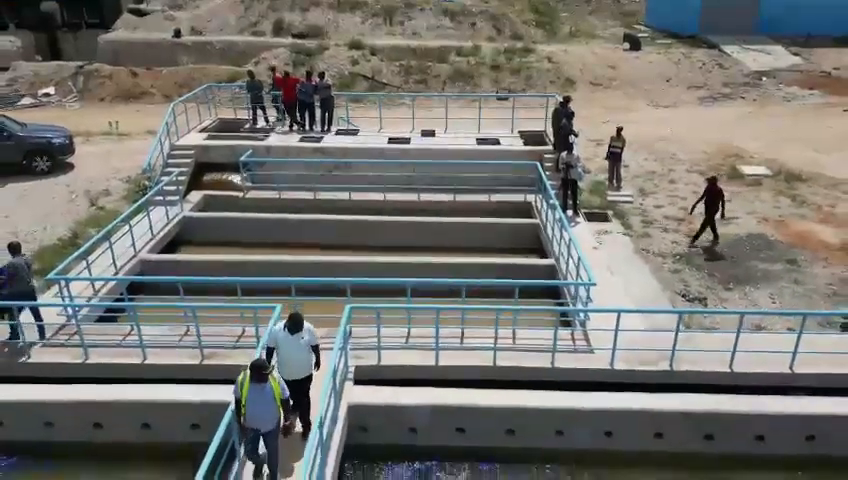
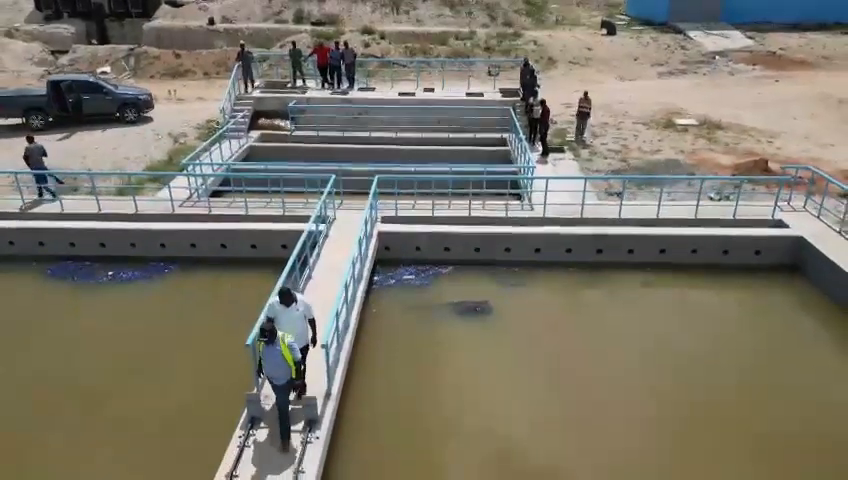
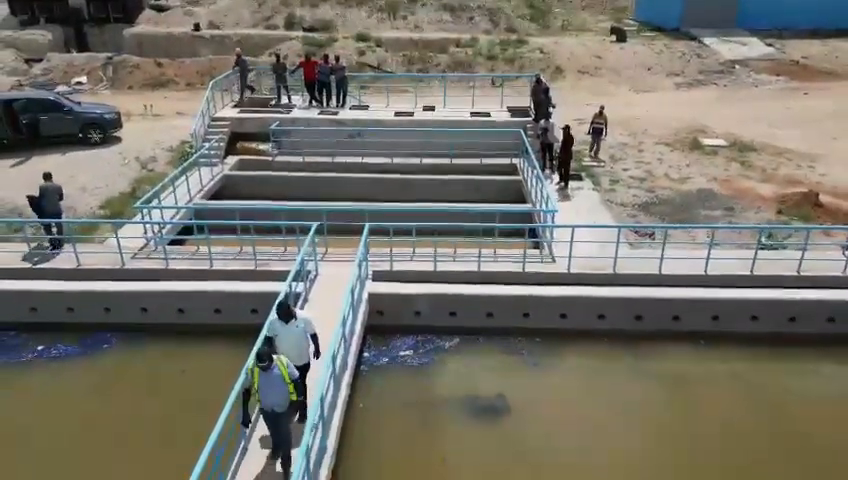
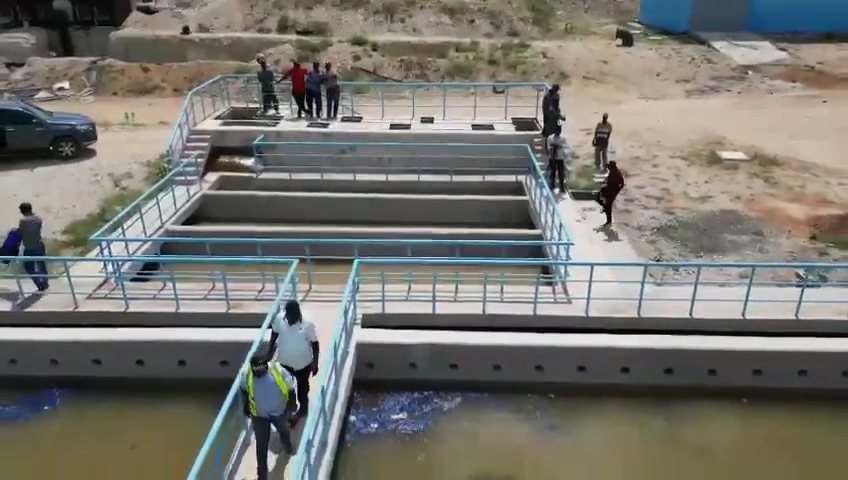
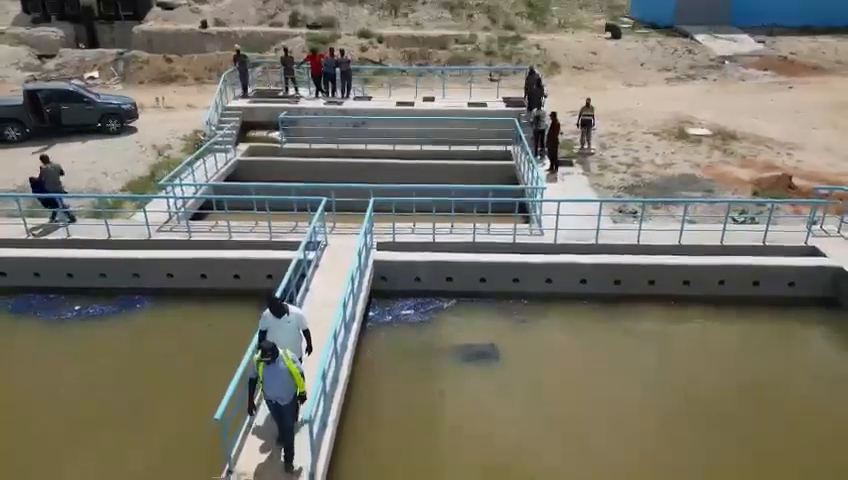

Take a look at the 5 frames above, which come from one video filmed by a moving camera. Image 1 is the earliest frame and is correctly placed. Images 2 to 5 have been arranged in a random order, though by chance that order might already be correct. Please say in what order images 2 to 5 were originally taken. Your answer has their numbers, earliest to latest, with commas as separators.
4, 3, 5, 2
